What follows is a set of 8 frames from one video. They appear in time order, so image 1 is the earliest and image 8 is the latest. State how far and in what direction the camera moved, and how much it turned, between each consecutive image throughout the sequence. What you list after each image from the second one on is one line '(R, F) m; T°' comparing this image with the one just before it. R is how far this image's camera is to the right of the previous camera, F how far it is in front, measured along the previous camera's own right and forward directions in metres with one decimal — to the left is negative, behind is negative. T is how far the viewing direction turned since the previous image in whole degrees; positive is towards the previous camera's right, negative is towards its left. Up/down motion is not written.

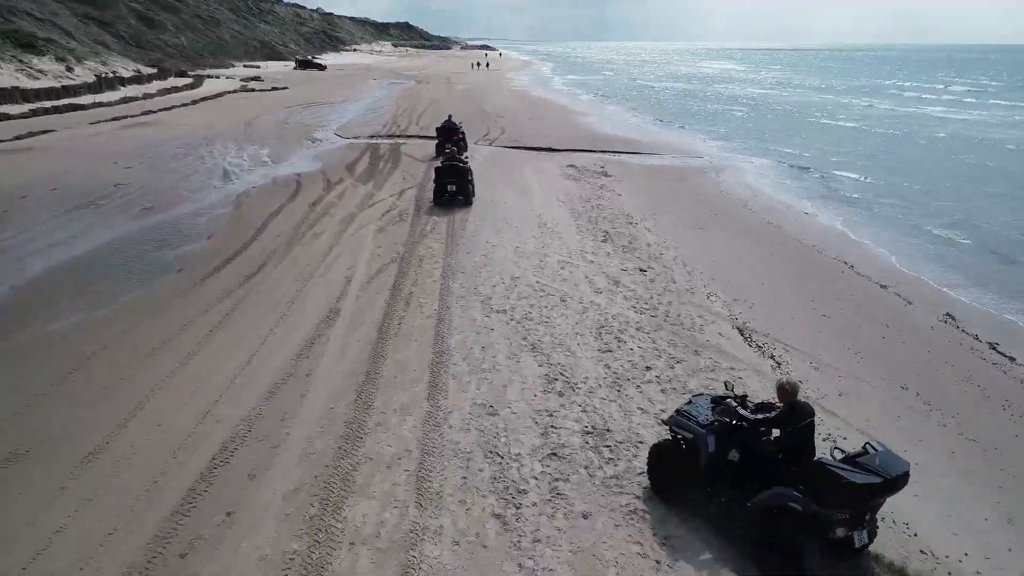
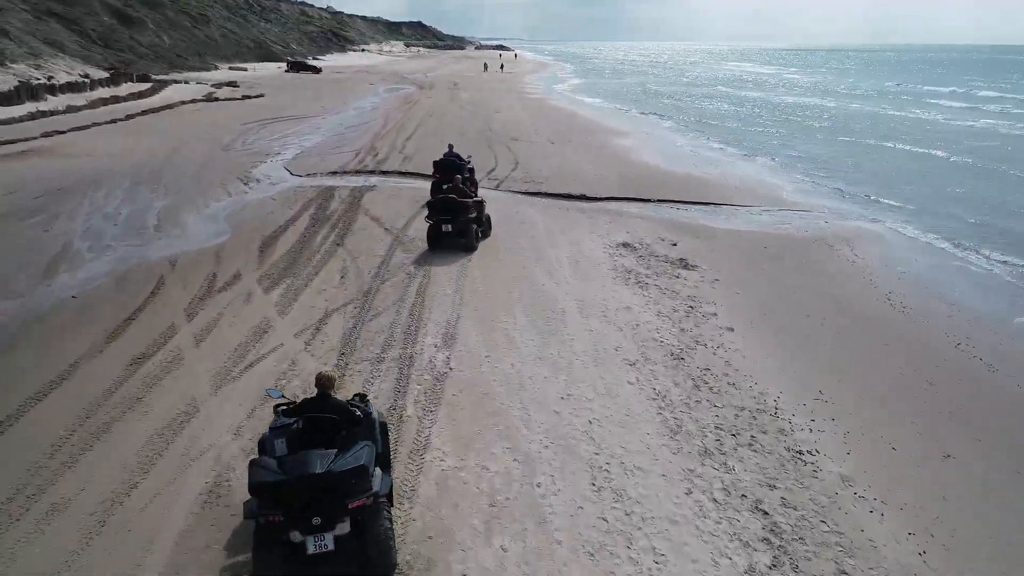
(0.0, +6.6) m; -1°
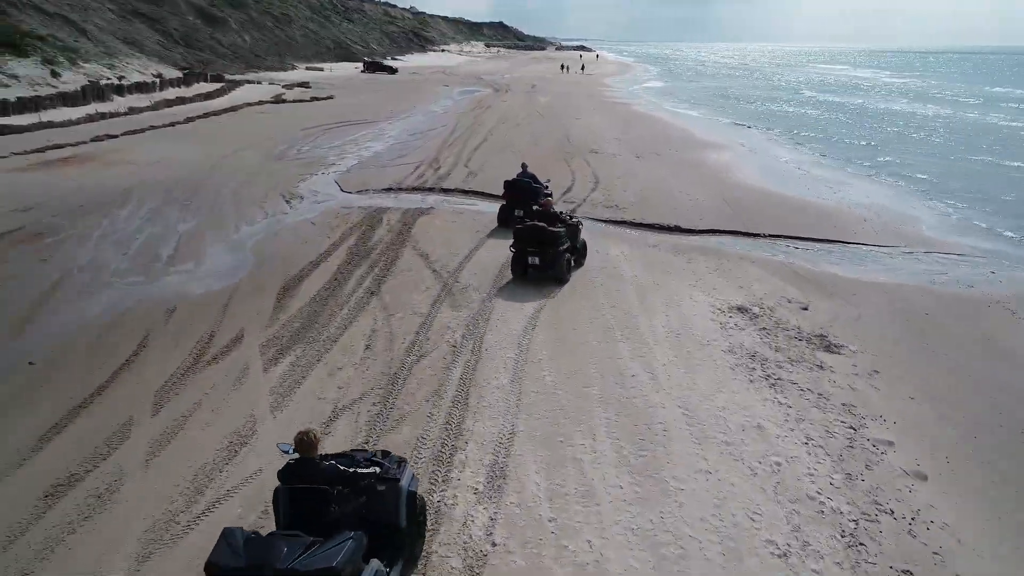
(-0.1, +2.3) m; -6°
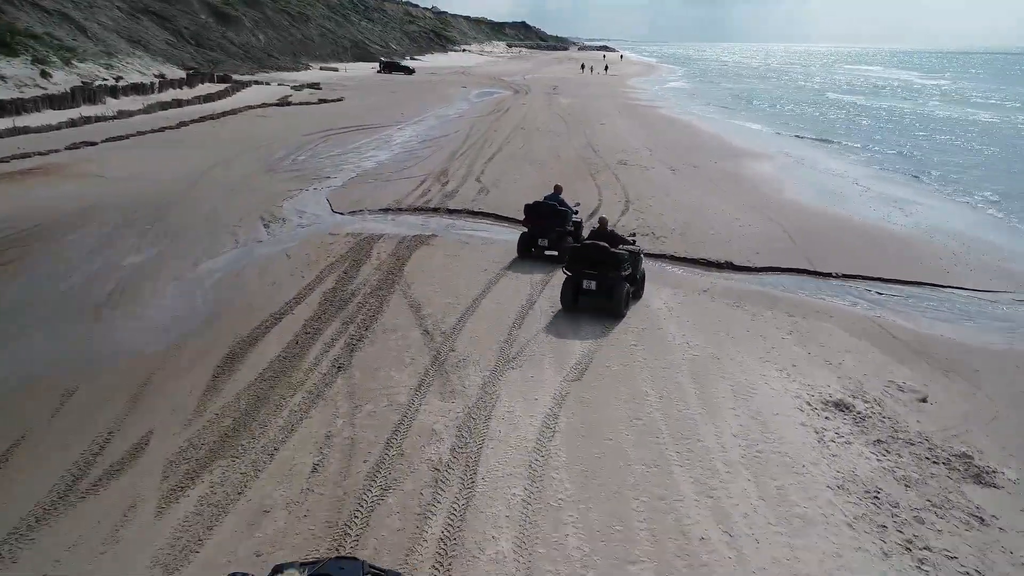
(+0.1, +2.2) m; -2°
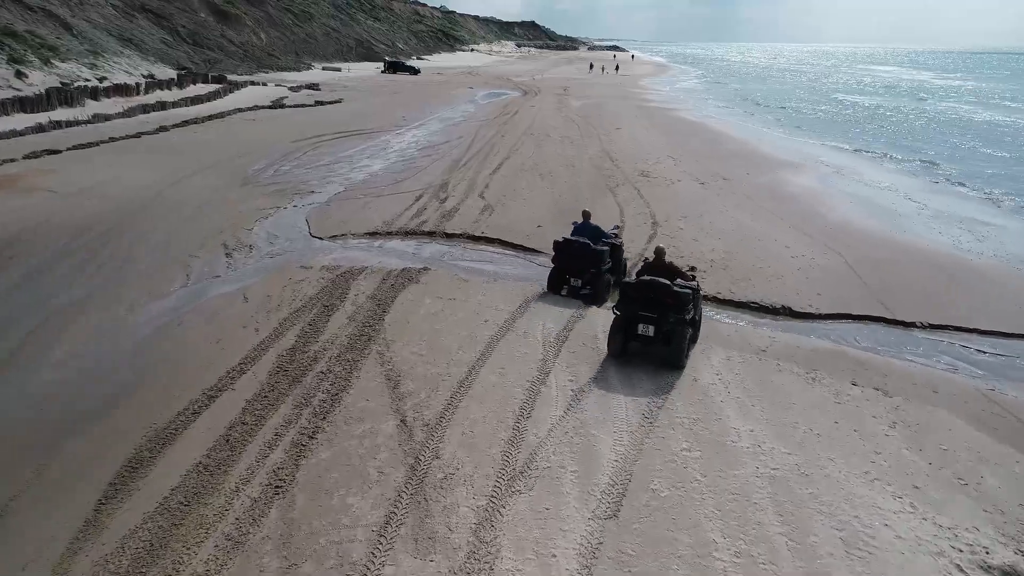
(0.0, +1.9) m; -1°
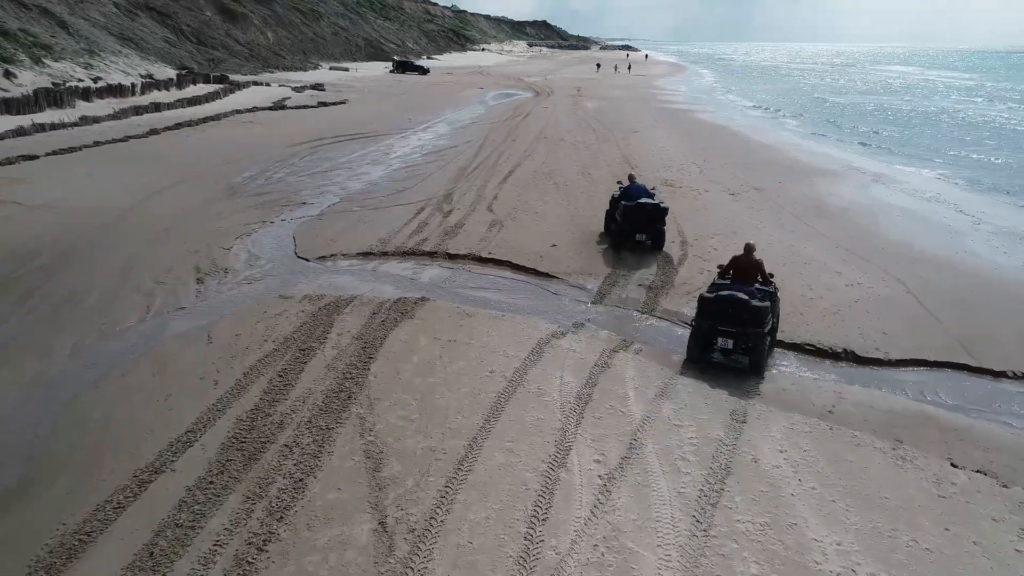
(0.0, +1.3) m; -1°
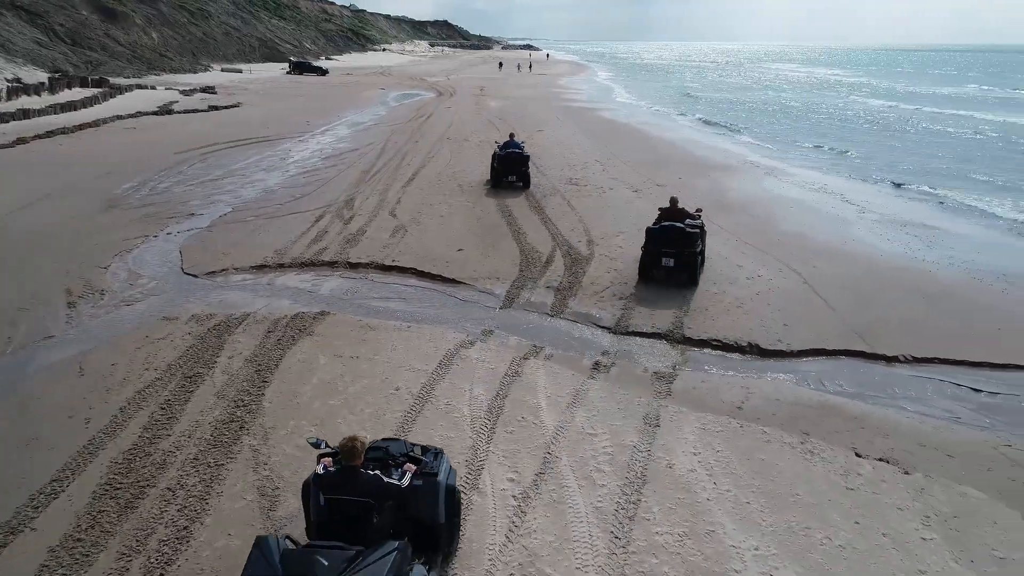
(+0.1, +0.3) m; +7°
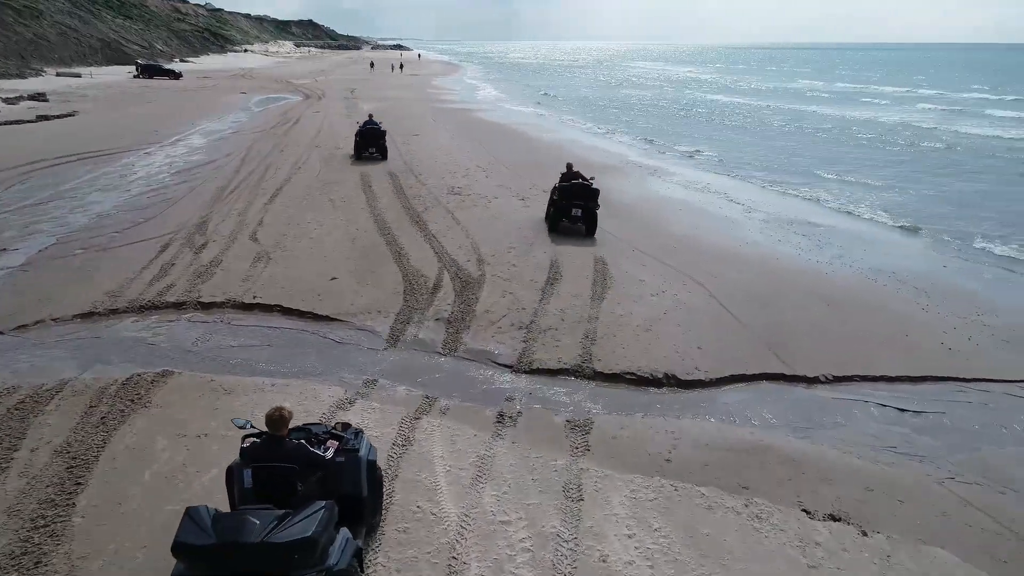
(0.0, +1.0) m; +9°
